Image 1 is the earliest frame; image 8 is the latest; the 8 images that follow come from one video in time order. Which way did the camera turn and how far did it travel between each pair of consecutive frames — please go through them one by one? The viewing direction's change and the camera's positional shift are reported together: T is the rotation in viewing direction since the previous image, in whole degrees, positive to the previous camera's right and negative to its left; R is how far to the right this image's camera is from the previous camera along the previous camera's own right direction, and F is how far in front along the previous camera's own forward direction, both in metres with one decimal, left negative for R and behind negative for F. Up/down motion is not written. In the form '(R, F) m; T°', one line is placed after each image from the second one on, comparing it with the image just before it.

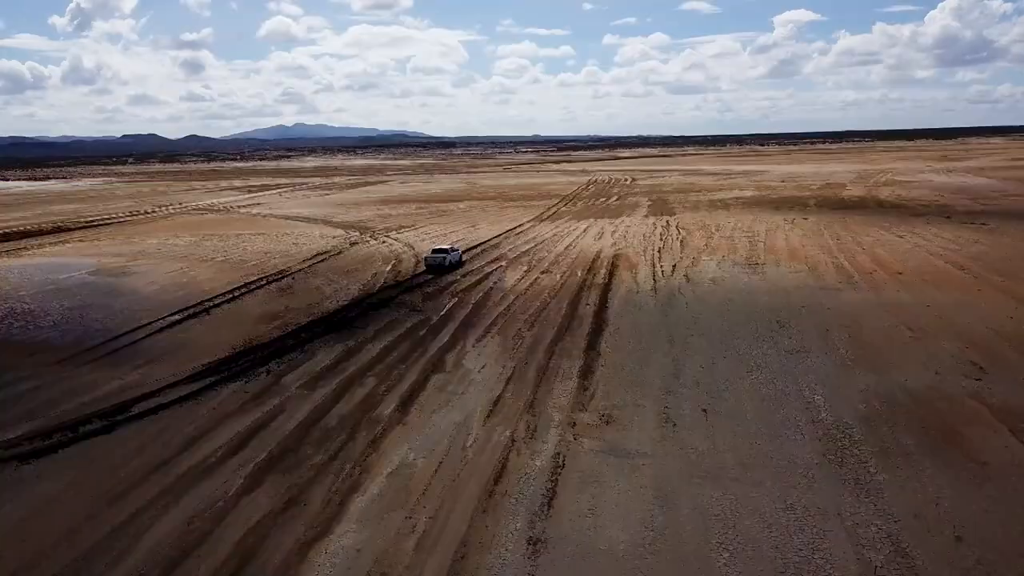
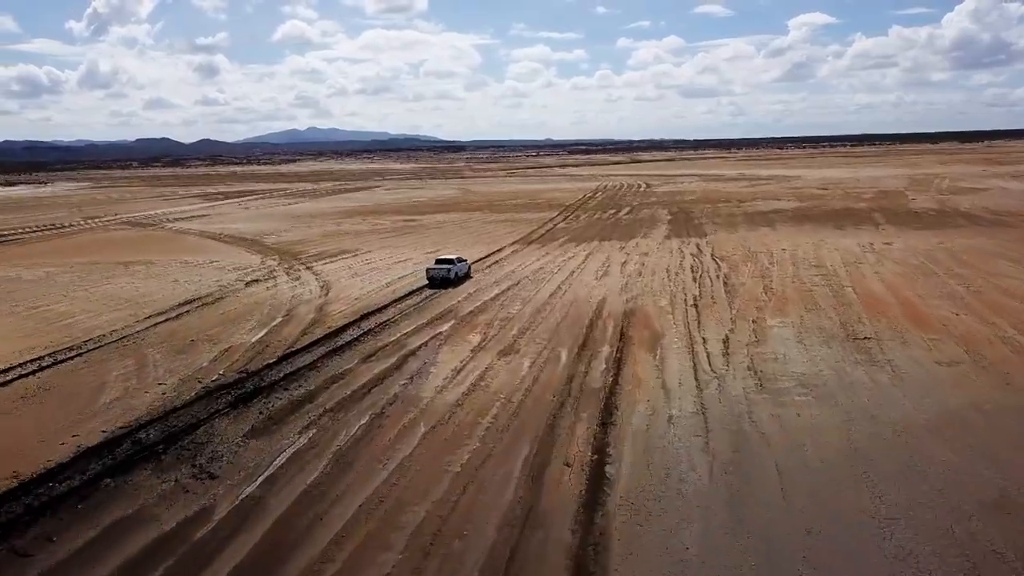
(+2.0, +16.9) m; -1°
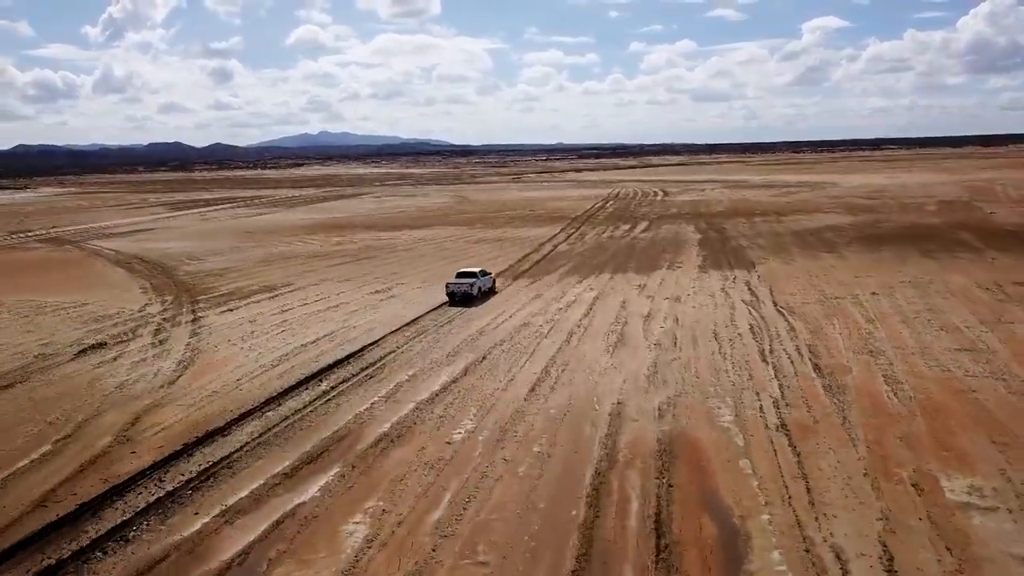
(+1.3, +13.3) m; -1°
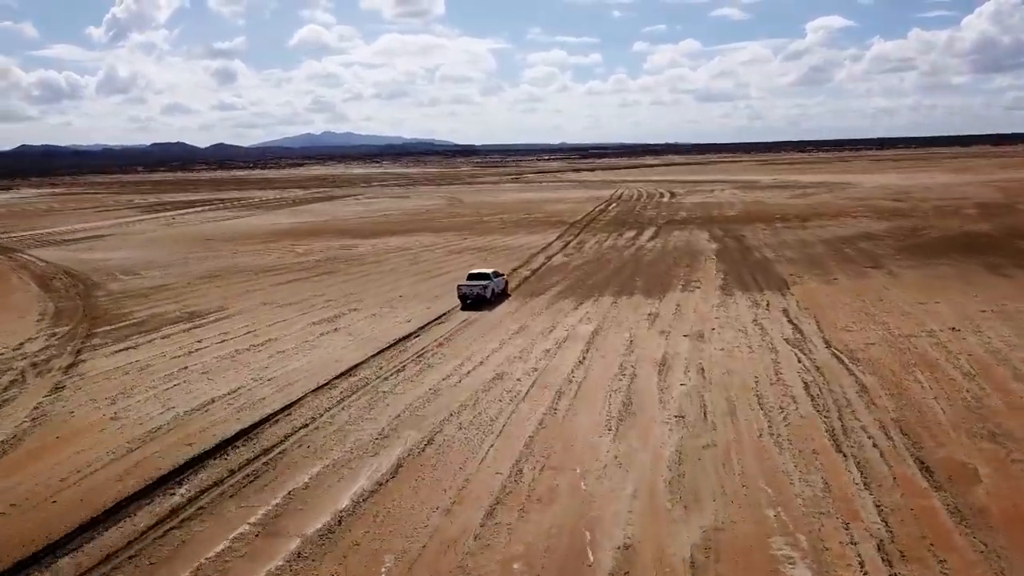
(+0.8, +7.2) m; 0°
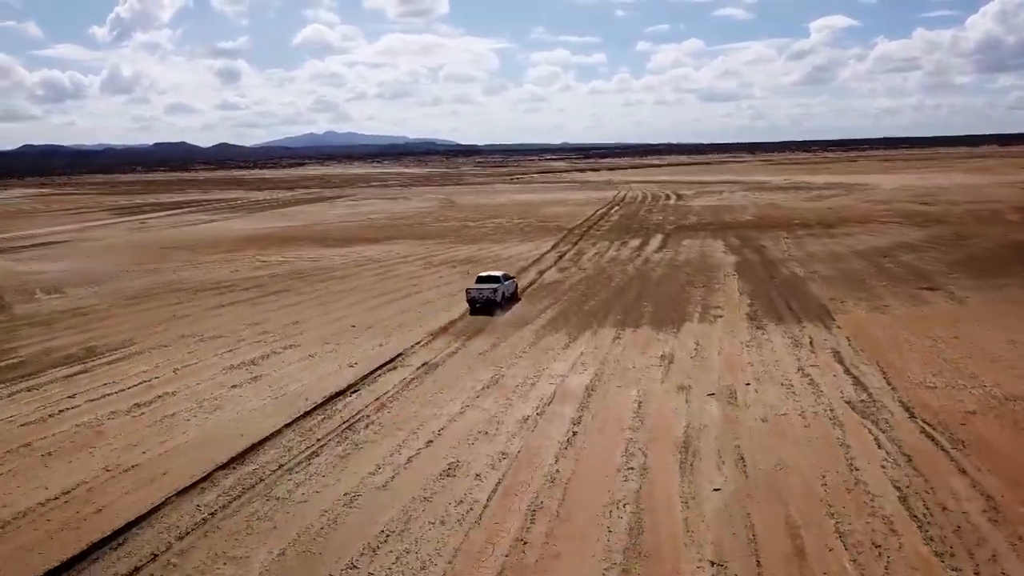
(+0.7, +6.3) m; 0°
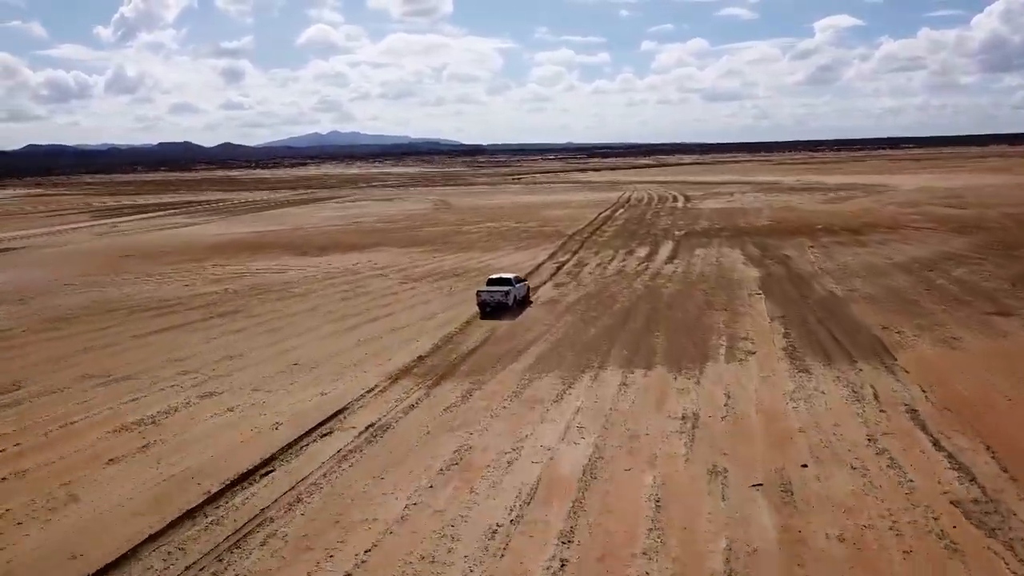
(+0.6, +5.3) m; 0°
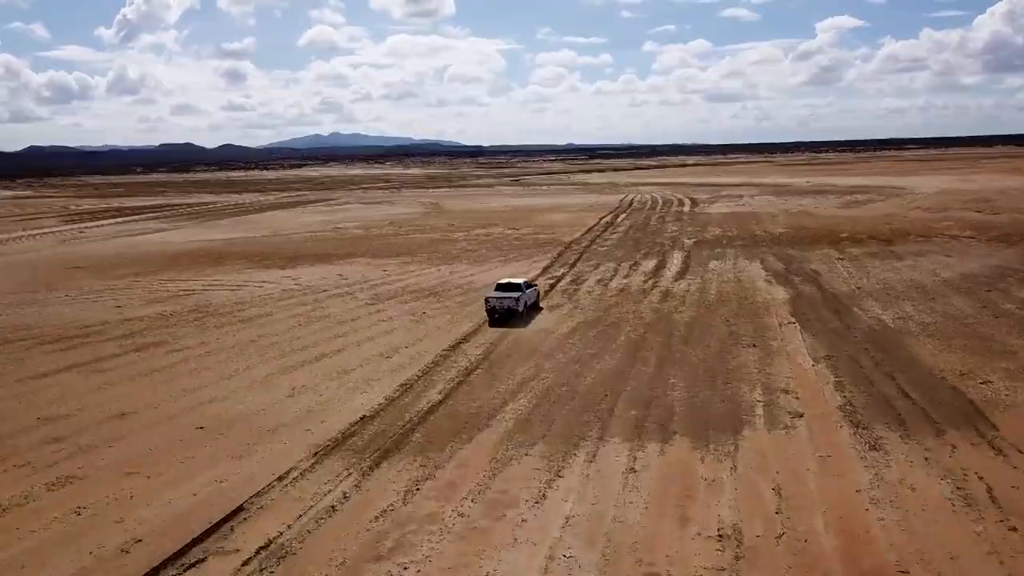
(+0.6, +5.3) m; 0°
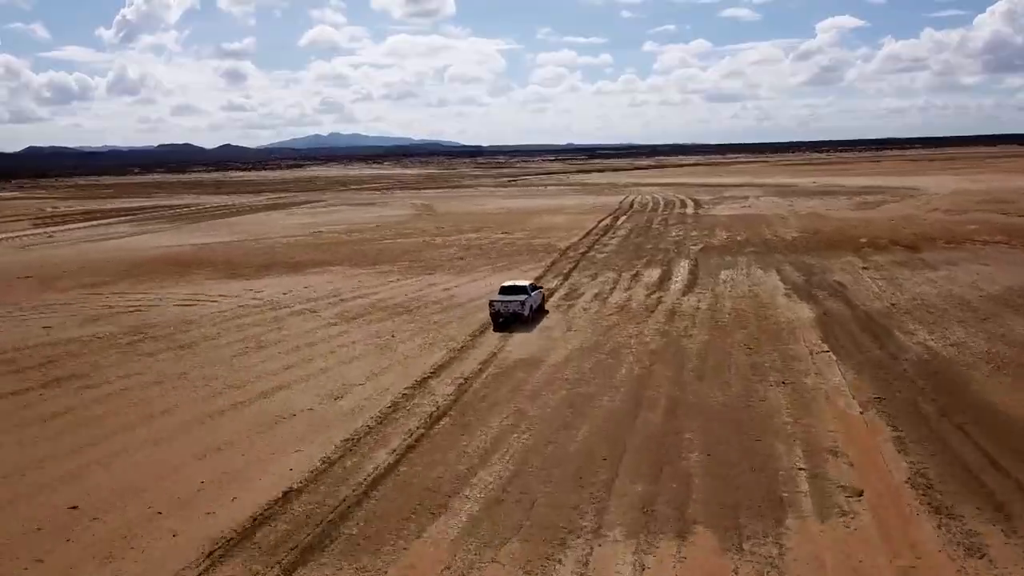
(+0.5, +4.0) m; 0°
